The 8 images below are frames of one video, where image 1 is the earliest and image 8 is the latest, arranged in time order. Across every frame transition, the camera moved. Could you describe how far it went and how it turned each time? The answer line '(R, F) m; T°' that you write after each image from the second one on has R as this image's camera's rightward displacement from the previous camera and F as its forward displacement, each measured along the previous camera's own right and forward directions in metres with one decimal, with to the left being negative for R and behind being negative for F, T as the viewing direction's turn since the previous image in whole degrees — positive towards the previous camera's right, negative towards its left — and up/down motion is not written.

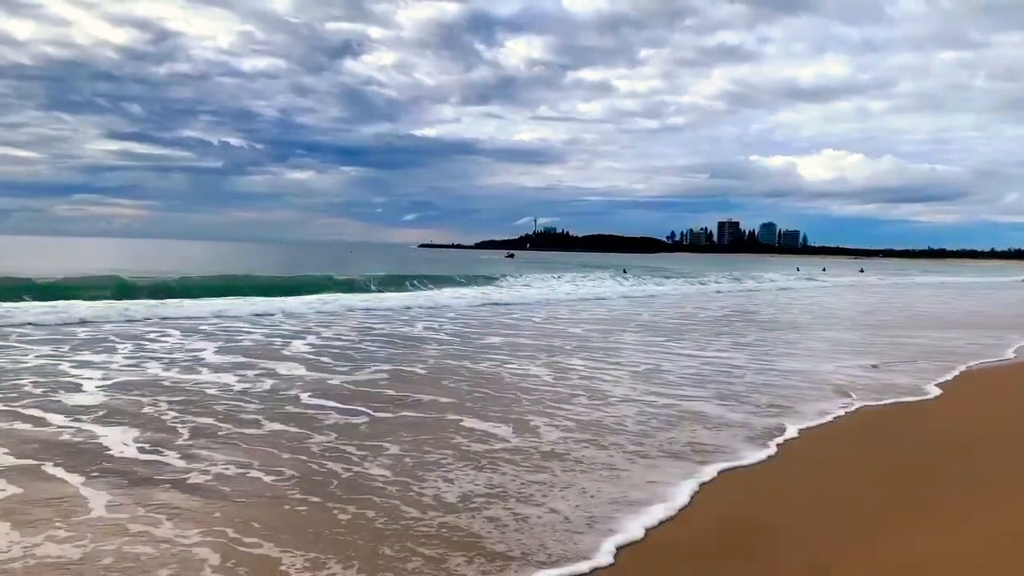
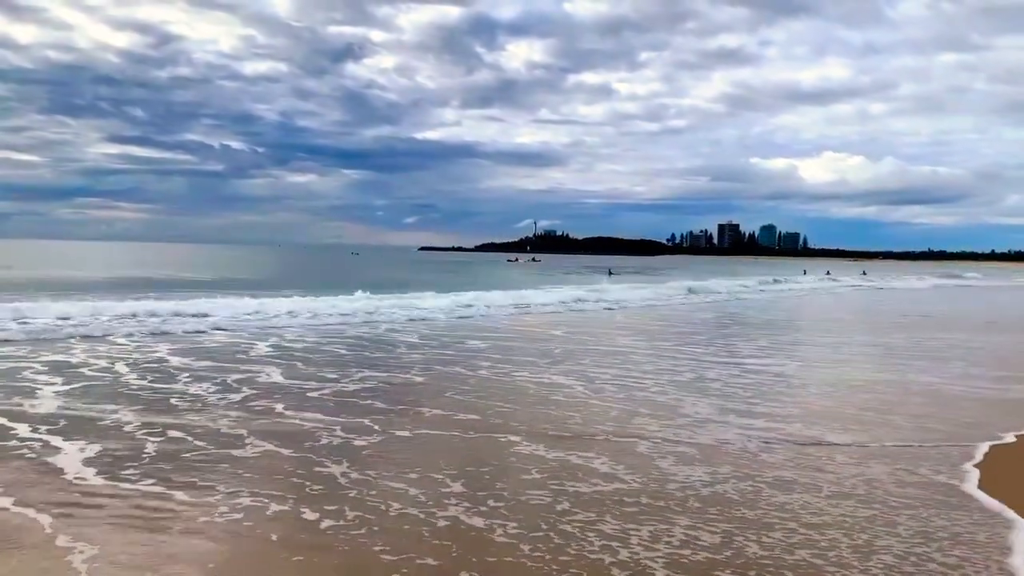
(-0.6, +0.7) m; 0°
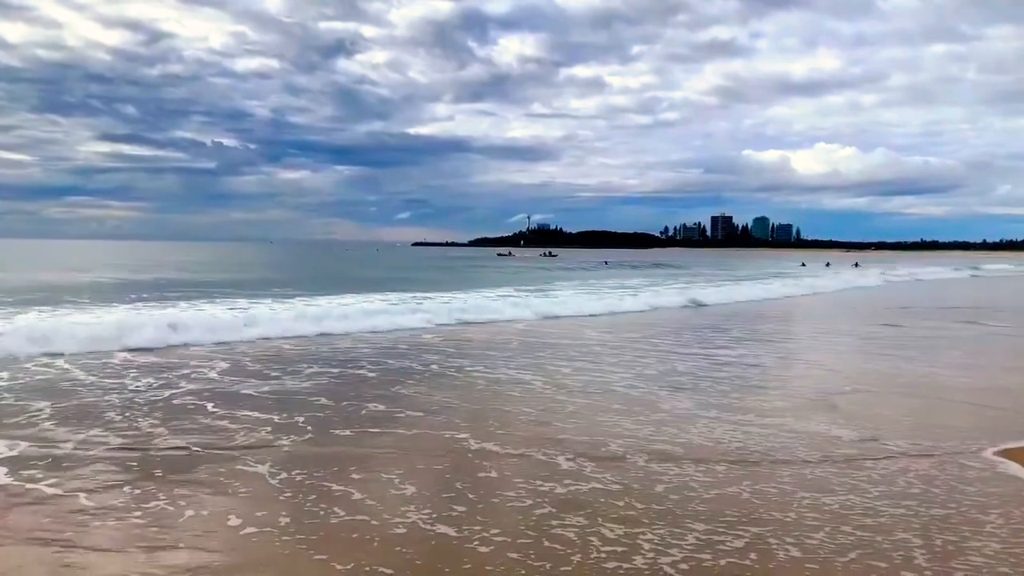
(+0.4, +0.1) m; 0°
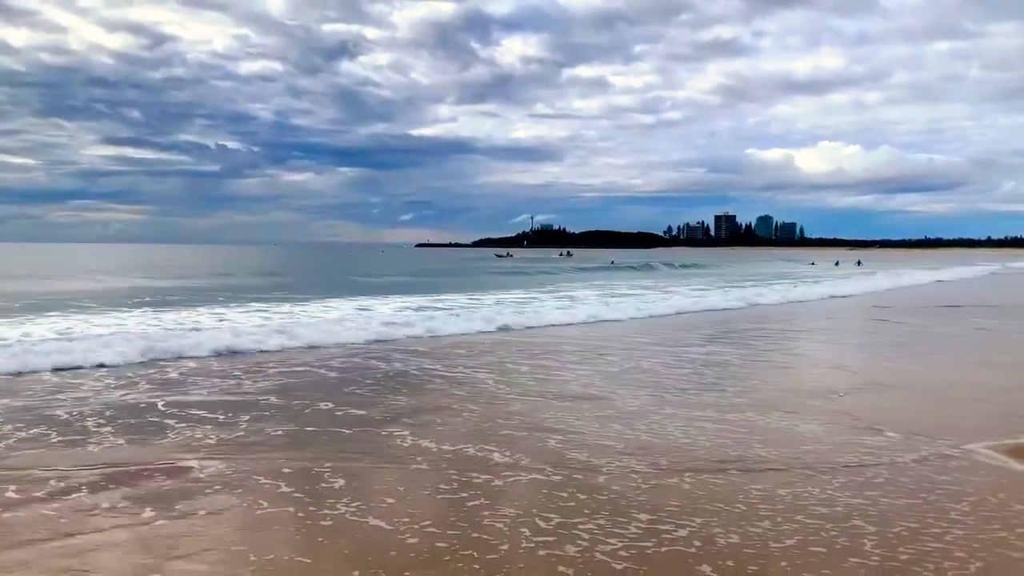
(+0.5, -0.1) m; 0°
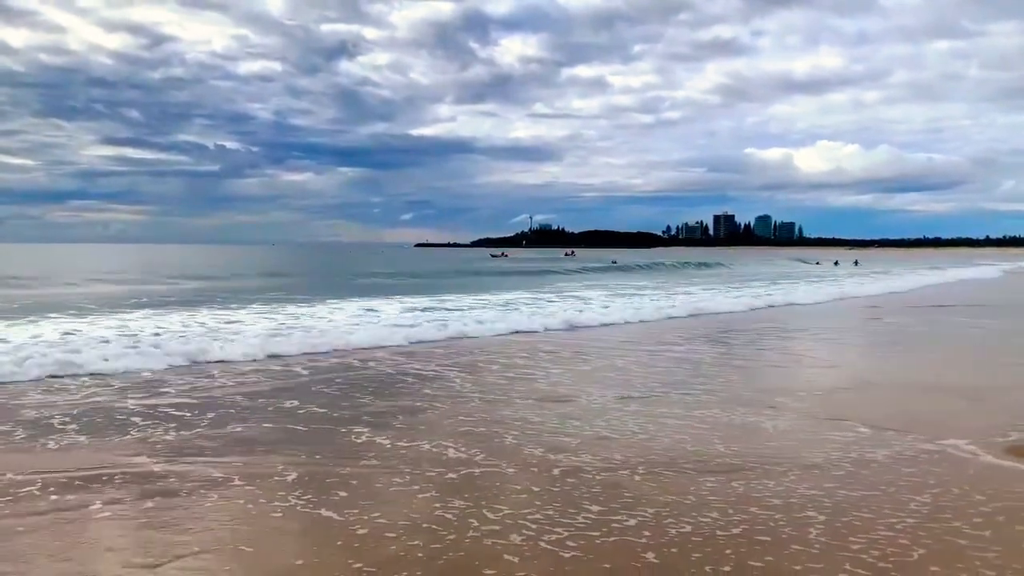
(+0.3, -0.2) m; 0°
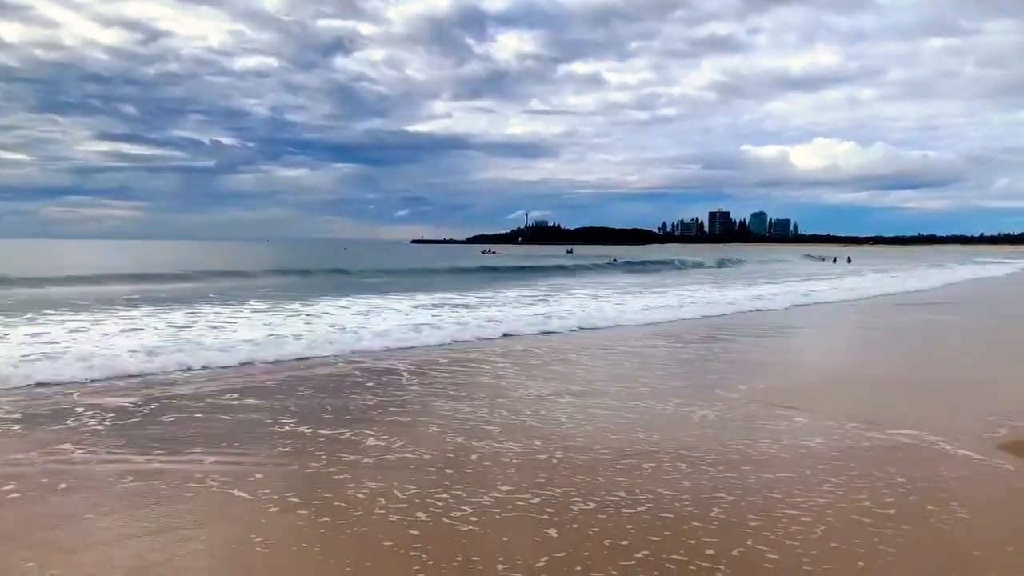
(+0.6, -0.4) m; 0°
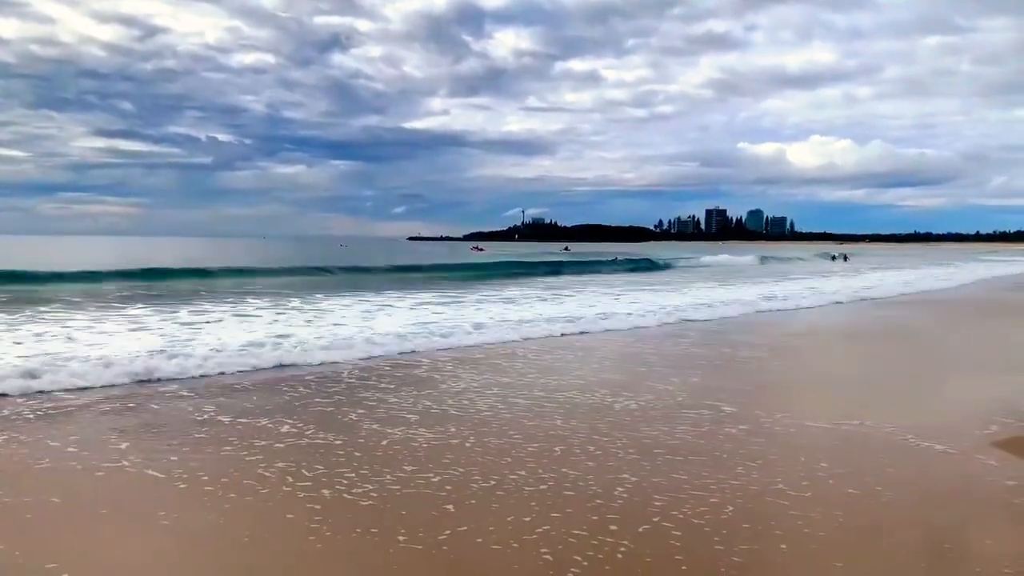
(+0.7, -0.5) m; 0°
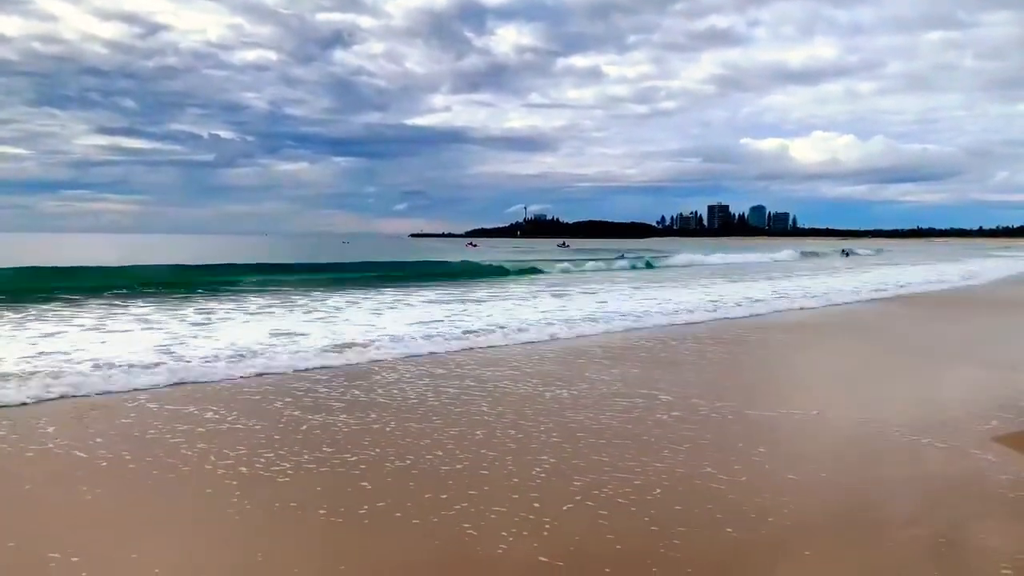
(+0.7, -0.3) m; 0°
